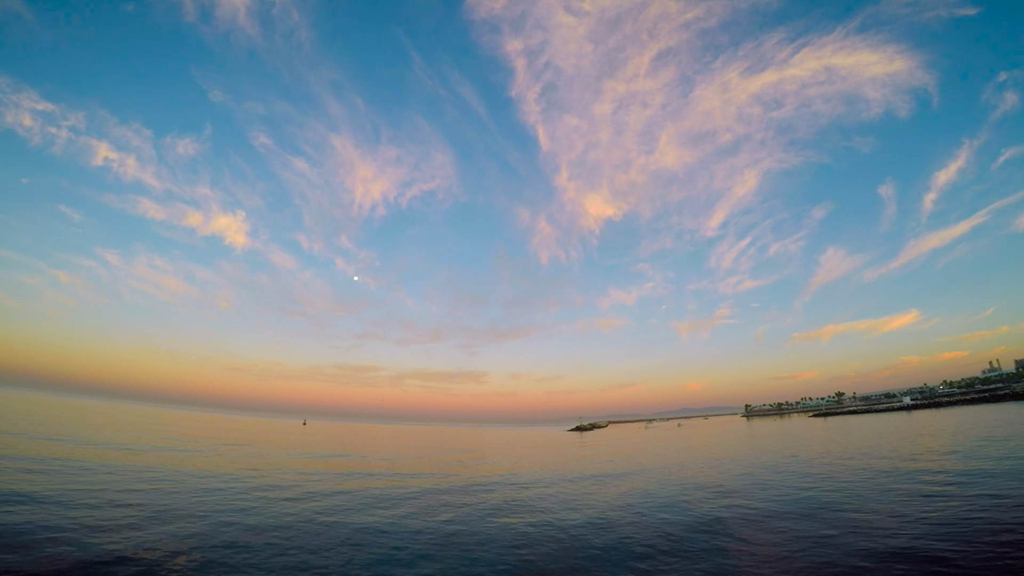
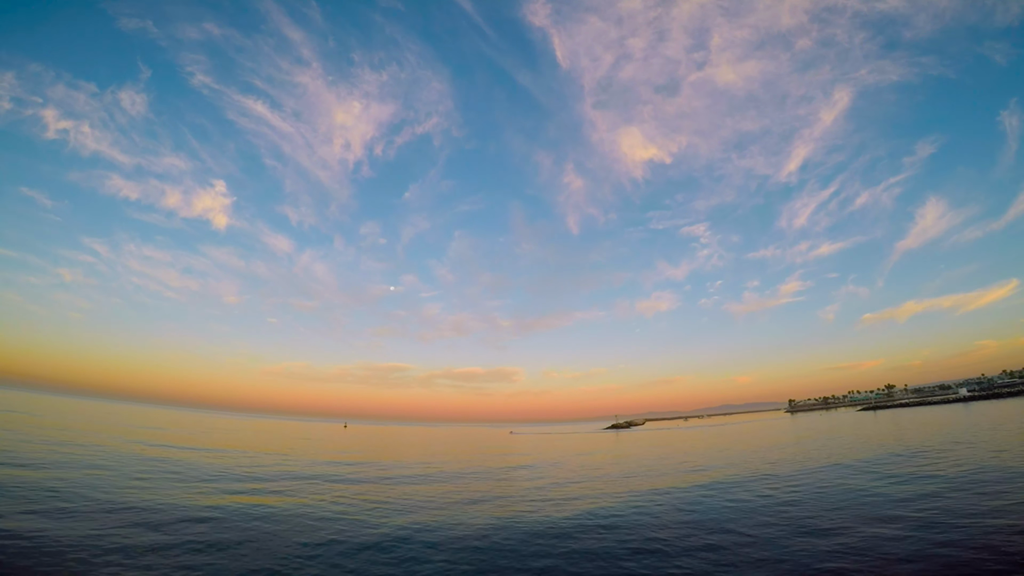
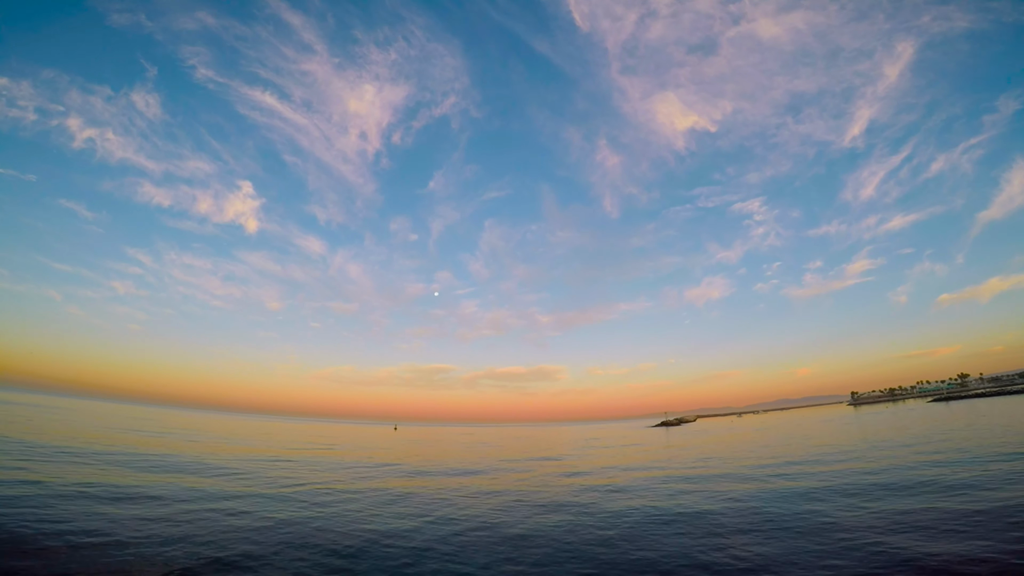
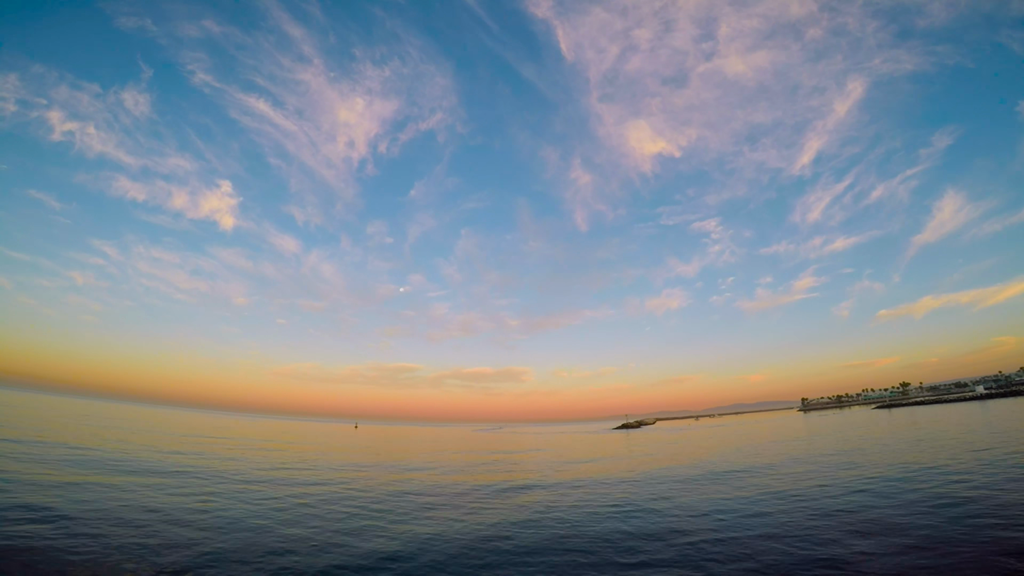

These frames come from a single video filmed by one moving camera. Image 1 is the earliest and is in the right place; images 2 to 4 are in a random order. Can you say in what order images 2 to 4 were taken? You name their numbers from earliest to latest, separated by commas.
2, 4, 3
